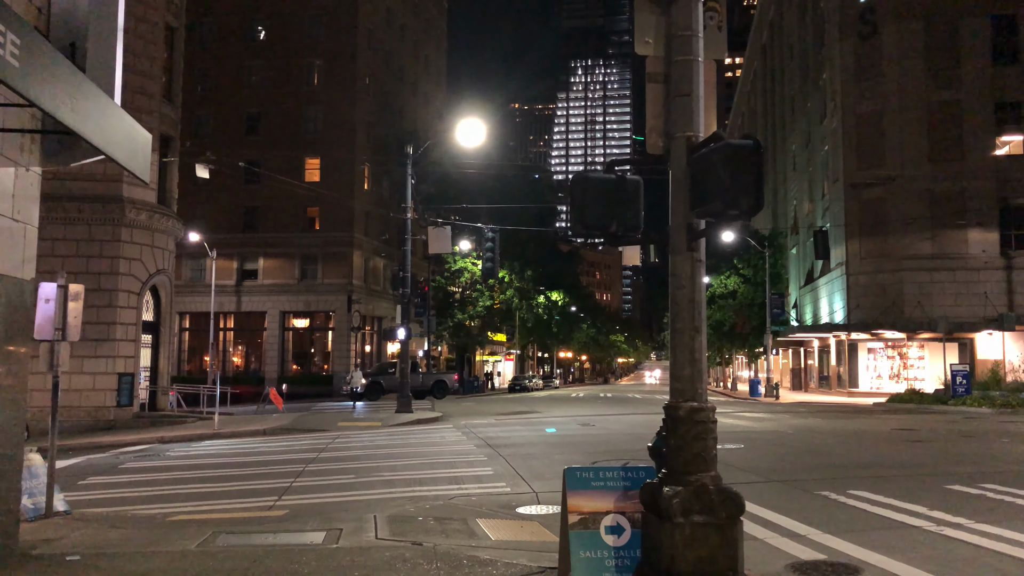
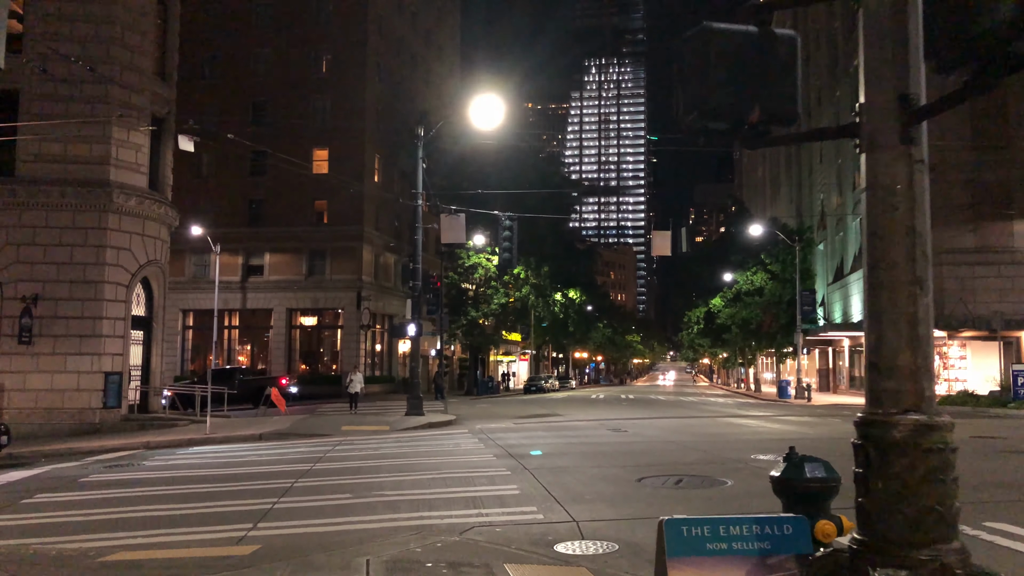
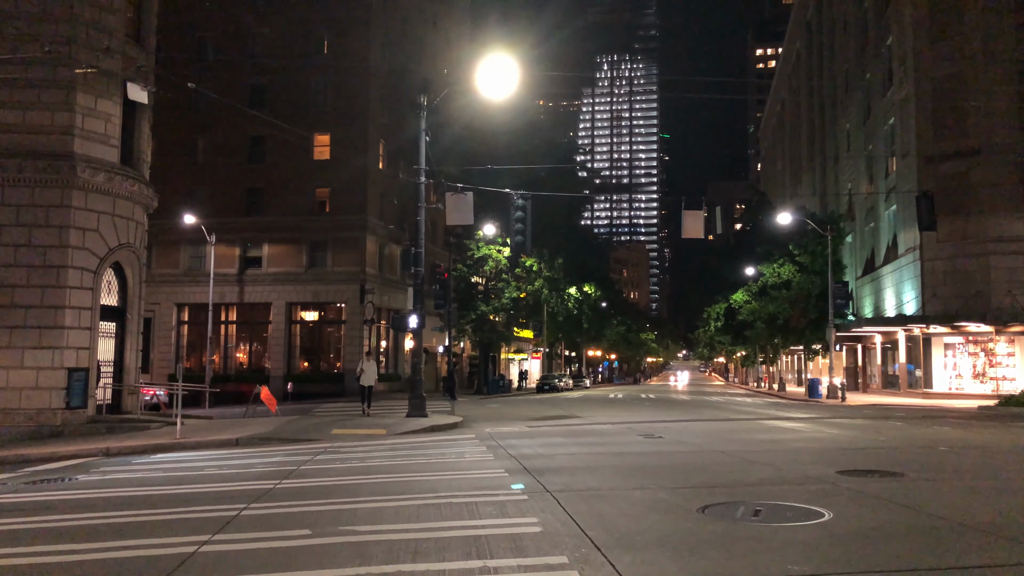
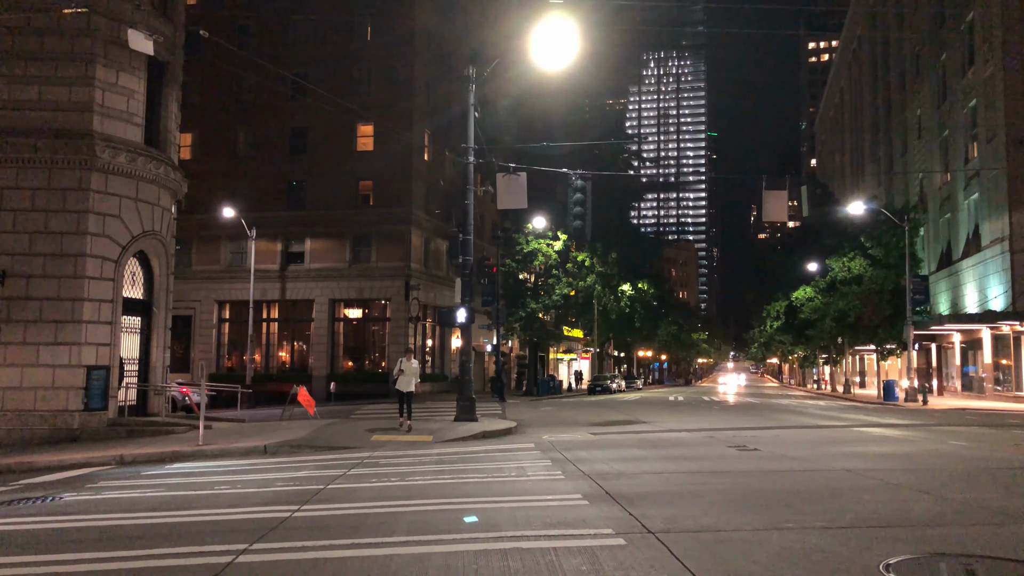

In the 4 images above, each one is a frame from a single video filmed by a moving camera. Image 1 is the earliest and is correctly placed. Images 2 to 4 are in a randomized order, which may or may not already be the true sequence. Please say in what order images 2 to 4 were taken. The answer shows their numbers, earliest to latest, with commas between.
2, 3, 4
